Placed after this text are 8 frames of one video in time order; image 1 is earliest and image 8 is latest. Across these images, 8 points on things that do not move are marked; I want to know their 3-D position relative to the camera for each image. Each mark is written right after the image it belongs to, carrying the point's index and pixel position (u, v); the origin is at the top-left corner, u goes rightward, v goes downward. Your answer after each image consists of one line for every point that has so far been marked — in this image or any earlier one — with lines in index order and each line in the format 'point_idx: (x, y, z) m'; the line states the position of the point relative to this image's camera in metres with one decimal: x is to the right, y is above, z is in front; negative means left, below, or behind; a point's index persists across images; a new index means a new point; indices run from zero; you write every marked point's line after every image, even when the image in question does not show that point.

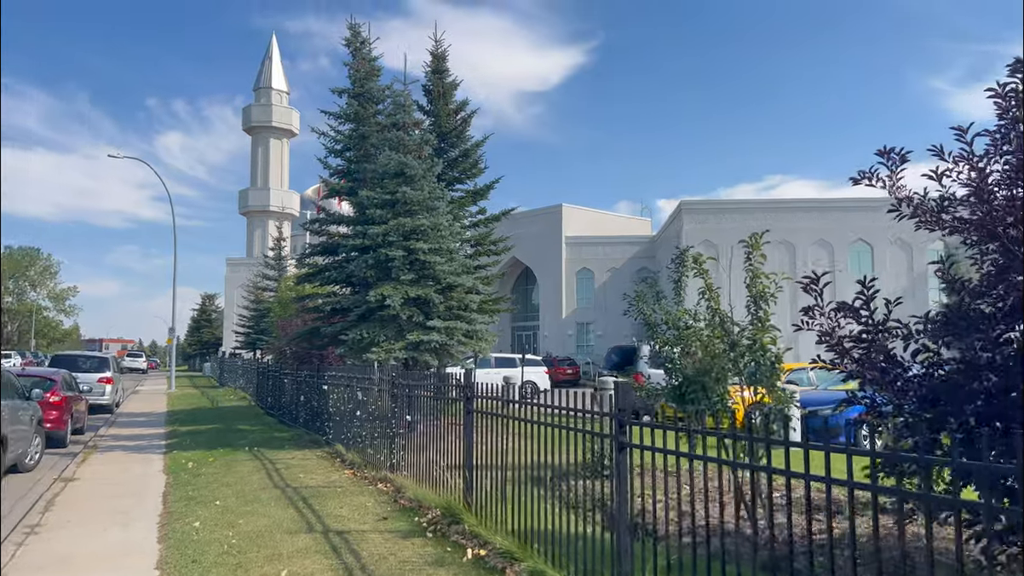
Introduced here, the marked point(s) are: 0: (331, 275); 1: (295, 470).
0: (-4.1, +0.3, +18.8) m
1: (-3.0, -2.5, +11.3) m
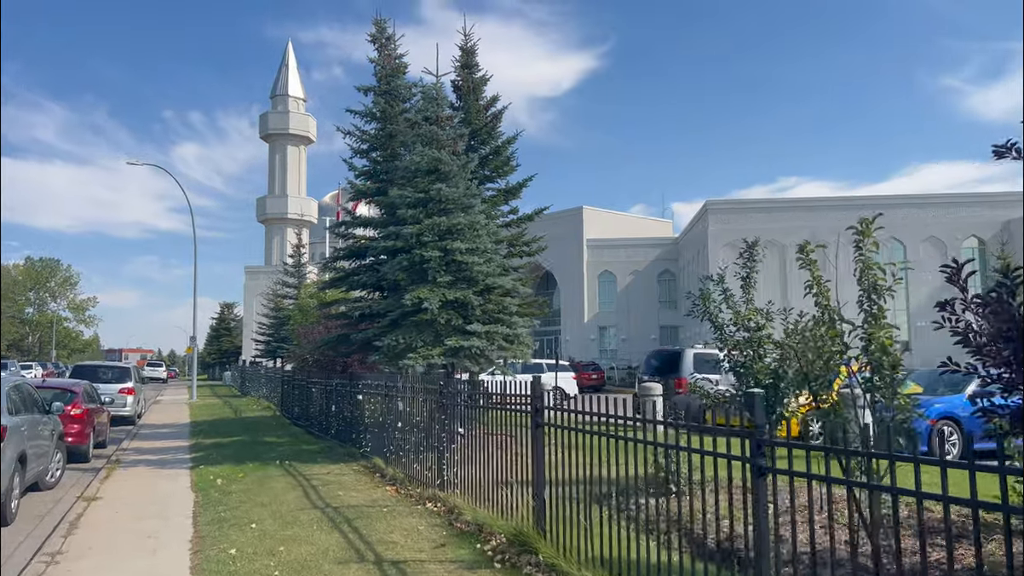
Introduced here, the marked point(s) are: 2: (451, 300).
0: (-3.3, +0.2, +18.0) m
1: (-2.3, -2.6, +10.5) m
2: (-1.0, -0.2, +13.6) m
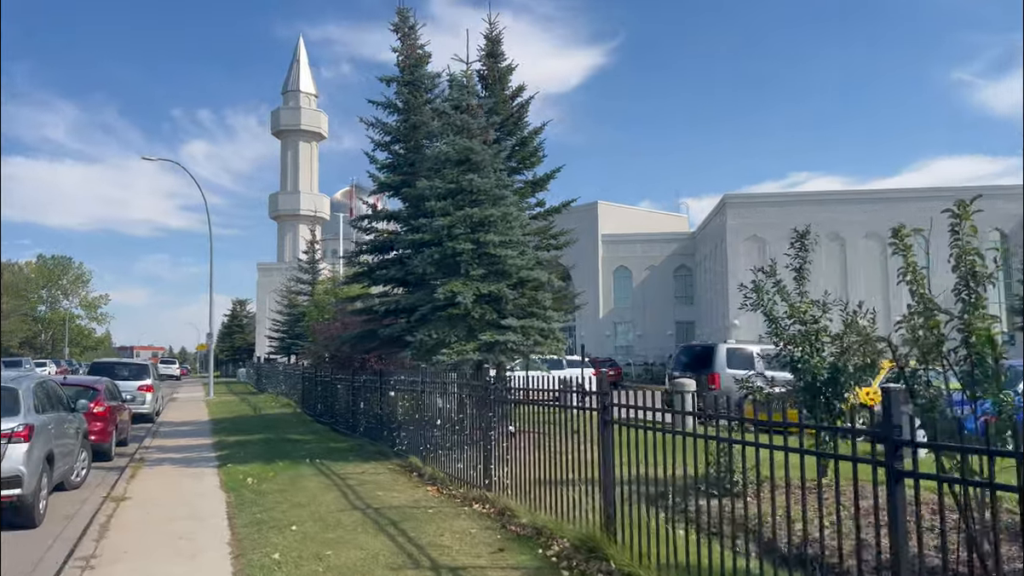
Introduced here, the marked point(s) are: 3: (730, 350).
0: (-2.7, +0.3, +17.7) m
1: (-1.7, -2.5, +10.1) m
2: (-0.4, -0.1, +13.2) m
3: (+4.9, -1.4, +18.2) m
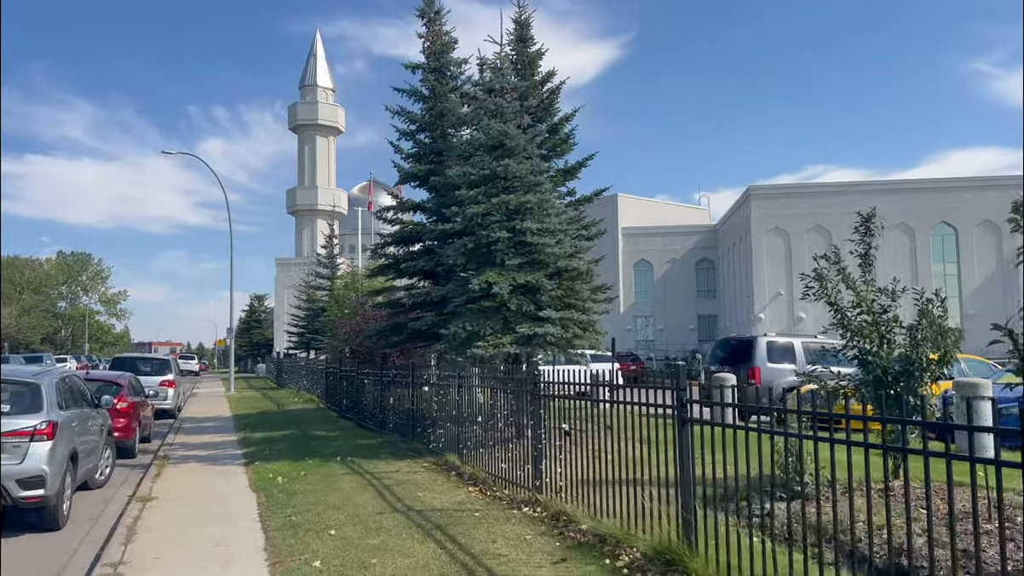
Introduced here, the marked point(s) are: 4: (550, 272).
0: (-2.1, +0.5, +17.2) m
1: (-1.2, -2.3, +9.6) m
2: (+0.2, +0.1, +12.6) m
3: (+5.5, -1.2, +17.5) m
4: (+0.6, +0.3, +13.0) m
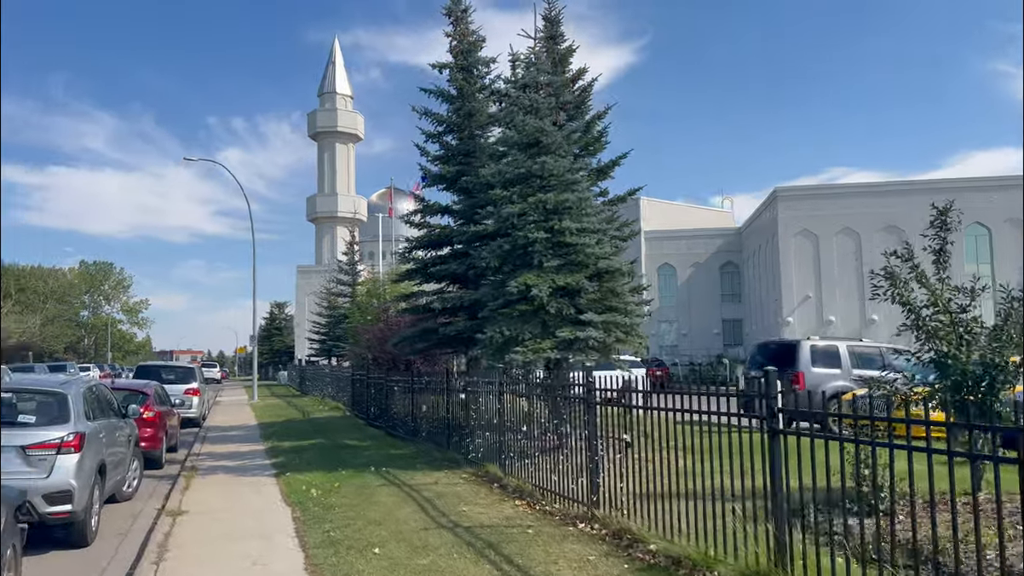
0: (-1.4, +0.4, +16.7) m
1: (-0.7, -2.4, +9.1) m
2: (+0.7, 0.0, +12.1) m
3: (+6.2, -1.2, +16.9) m
4: (+1.2, +0.2, +12.5) m
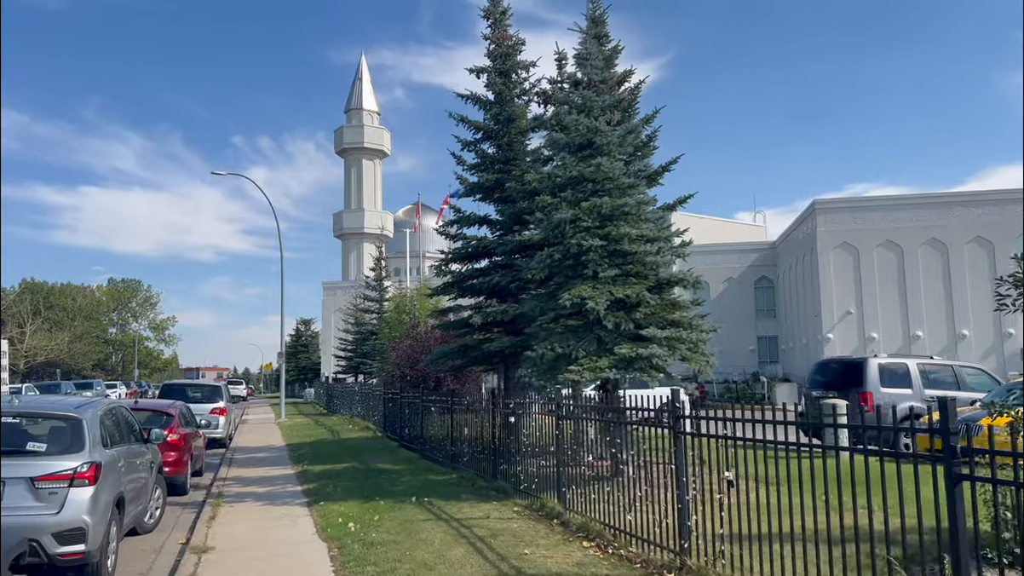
0: (-0.5, +0.1, +15.7) m
1: (0.0, -2.5, +8.1) m
2: (+1.5, -0.2, +11.1) m
3: (+7.1, -1.5, +15.7) m
4: (+1.9, 0.0, +11.4) m
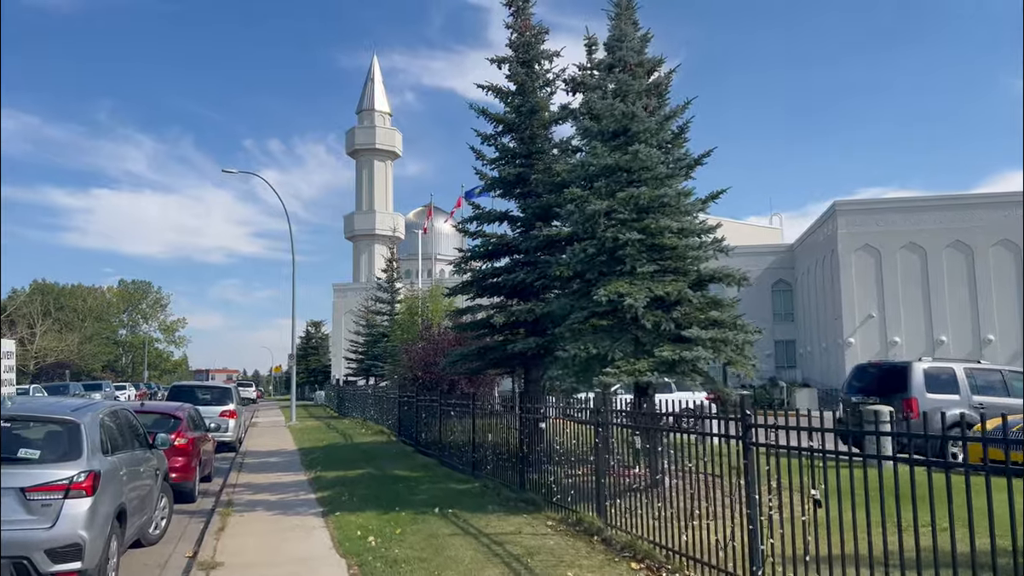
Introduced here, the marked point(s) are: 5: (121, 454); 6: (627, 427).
0: (-0.1, +0.2, +15.0) m
1: (+0.3, -2.4, +7.3) m
2: (+1.9, -0.1, +10.4) m
3: (+7.5, -1.5, +14.8) m
4: (+2.3, +0.1, +10.7) m
5: (-4.0, -1.7, +8.3) m
6: (+1.1, -1.4, +8.5) m
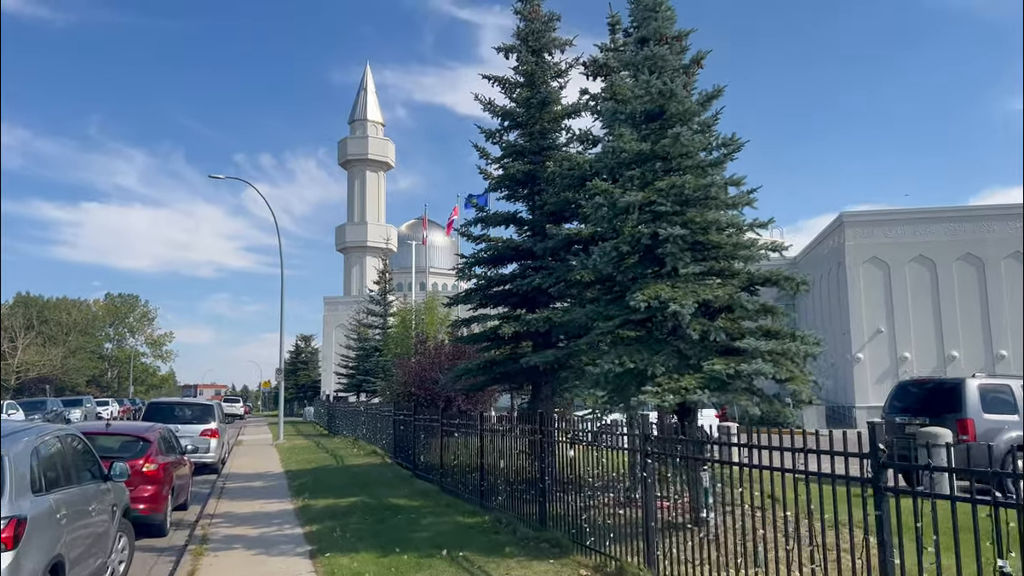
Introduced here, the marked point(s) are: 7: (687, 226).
0: (+0.1, 0.0, +13.5) m
1: (+0.6, -2.4, +5.8) m
2: (+2.1, -0.2, +8.9) m
3: (+7.7, -1.6, +13.4) m
4: (+2.5, 0.0, +9.2) m
5: (-3.7, -1.7, +6.8) m
6: (+1.4, -1.4, +7.1) m
7: (+1.9, +0.7, +9.1) m
